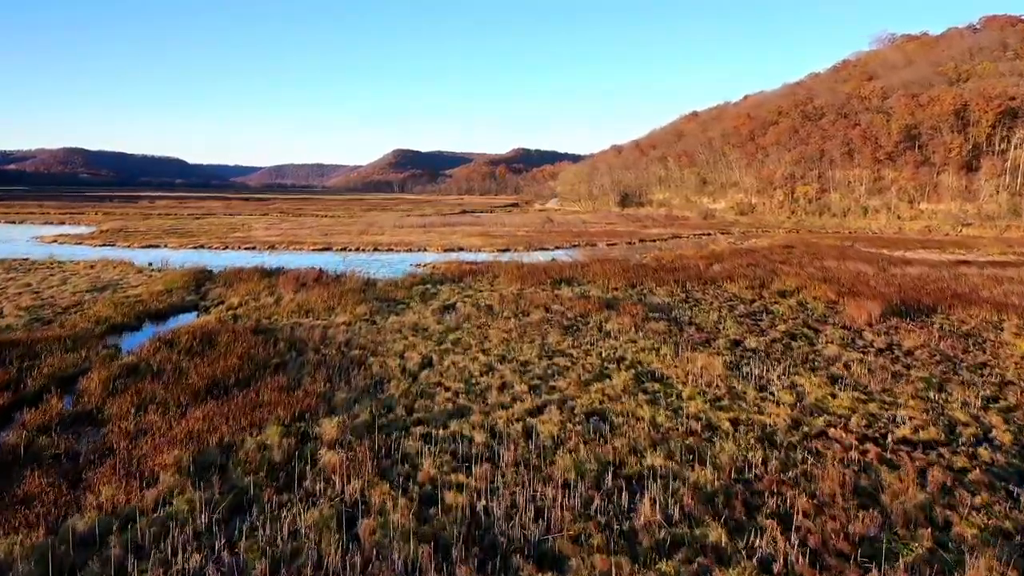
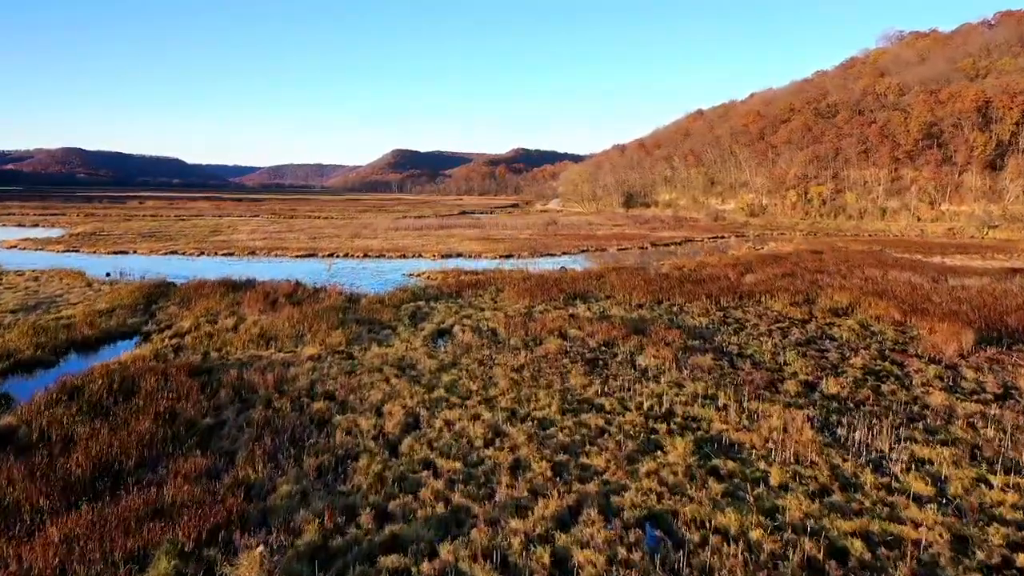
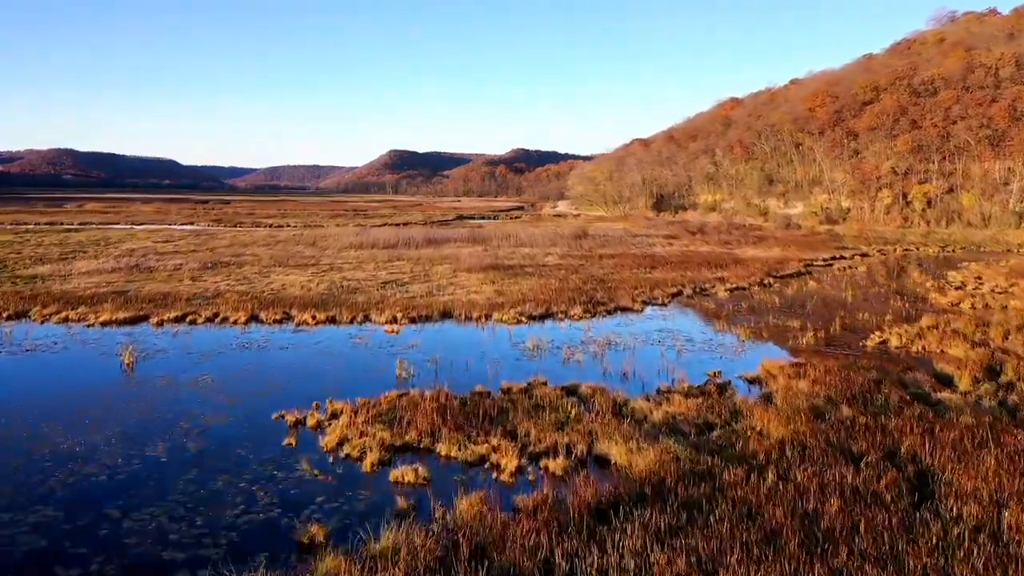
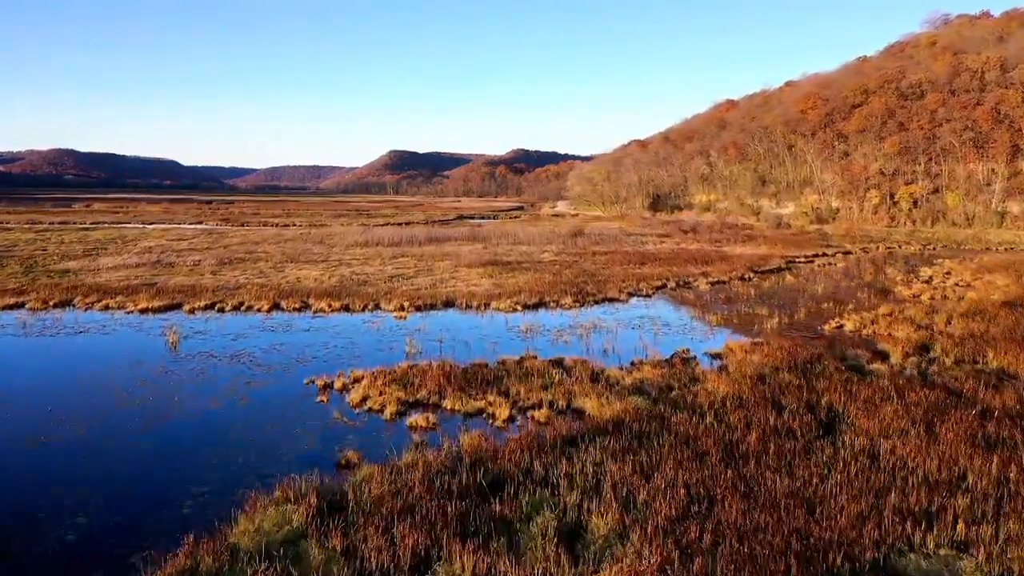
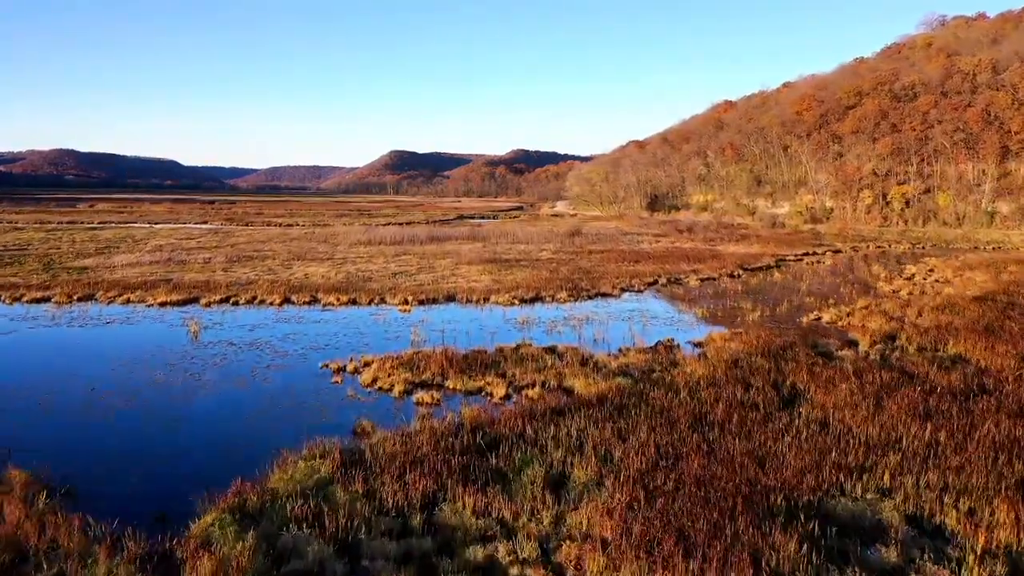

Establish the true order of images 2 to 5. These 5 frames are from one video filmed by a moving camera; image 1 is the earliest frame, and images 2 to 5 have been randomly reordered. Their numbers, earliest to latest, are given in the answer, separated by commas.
2, 5, 4, 3
